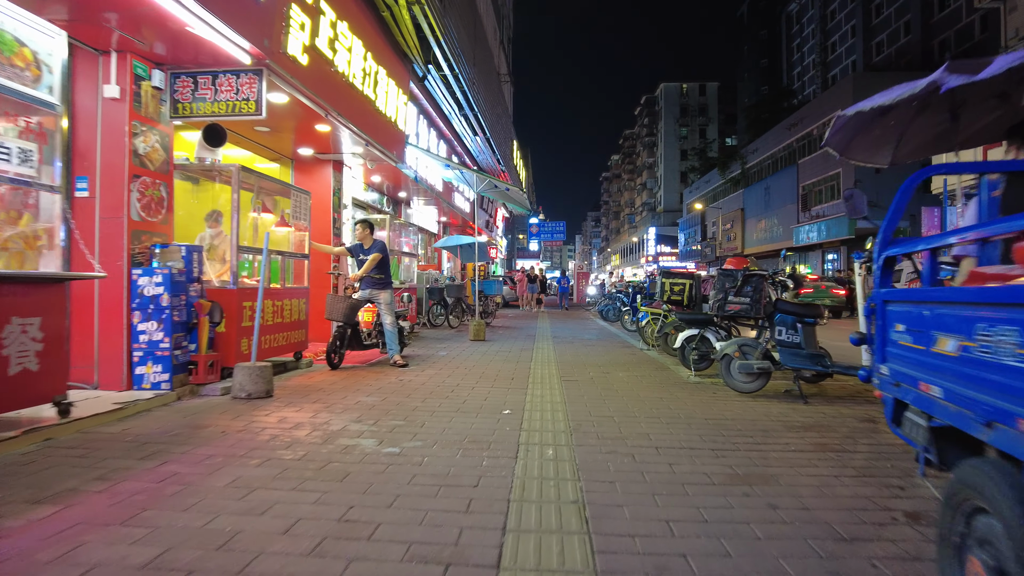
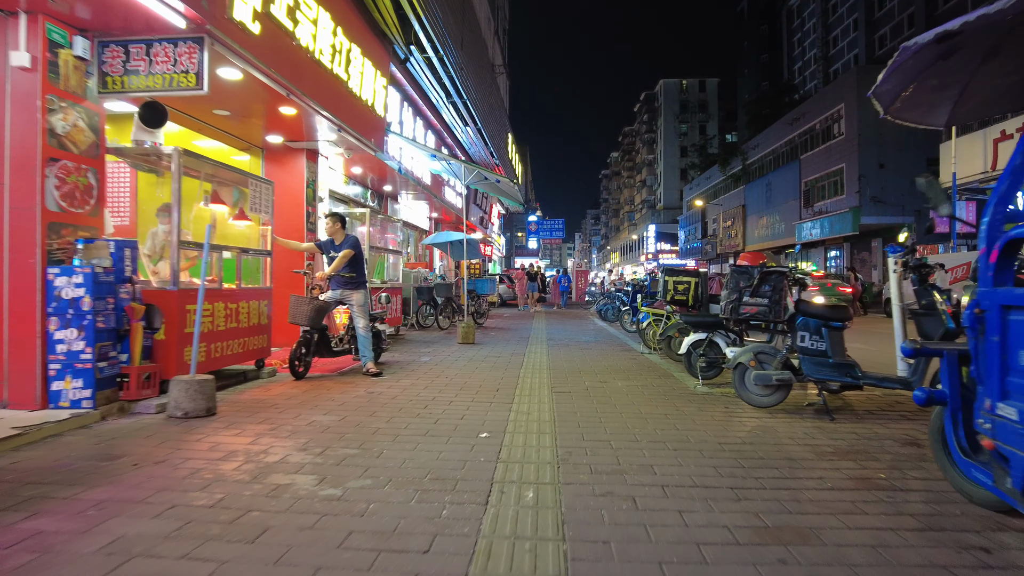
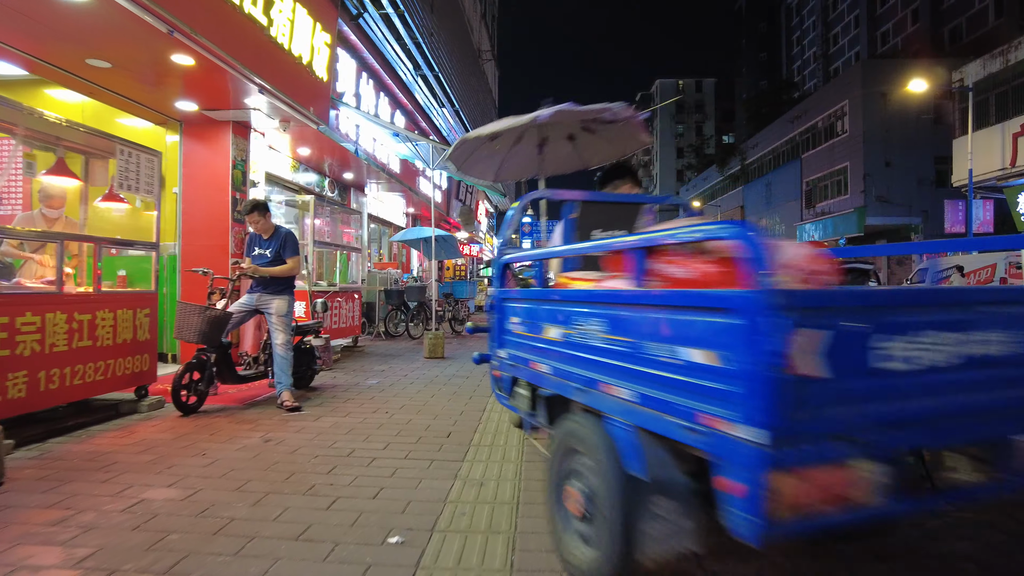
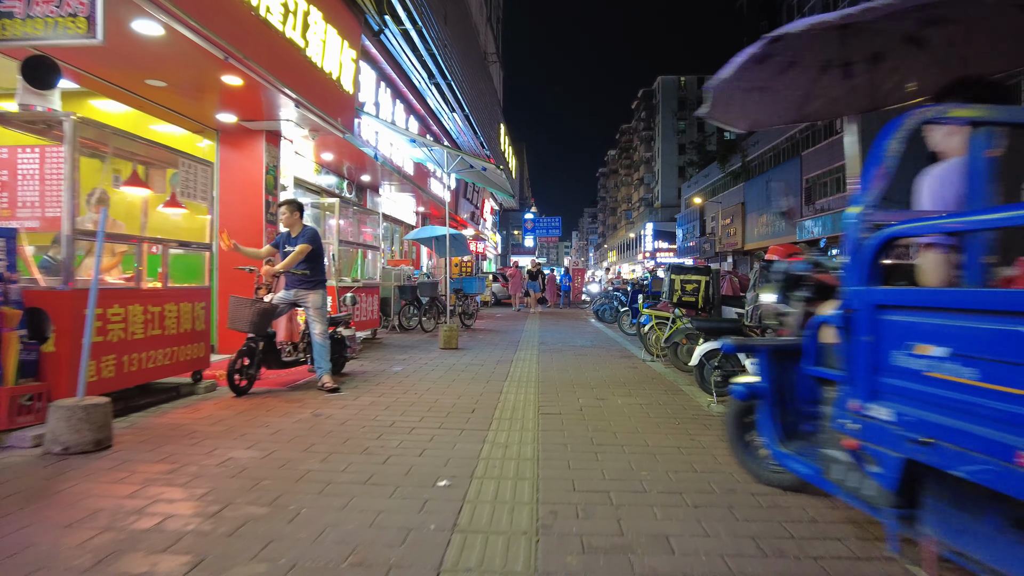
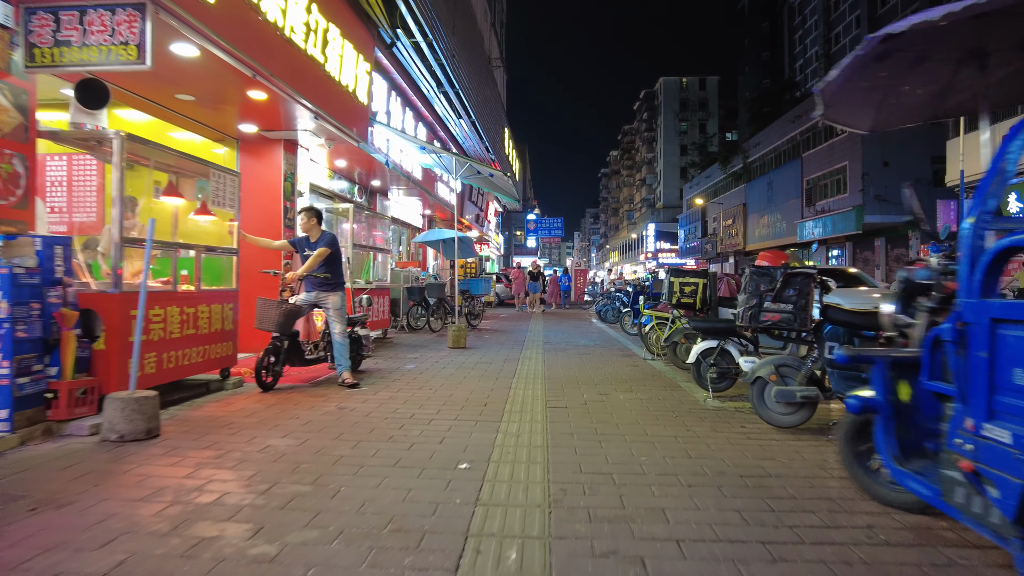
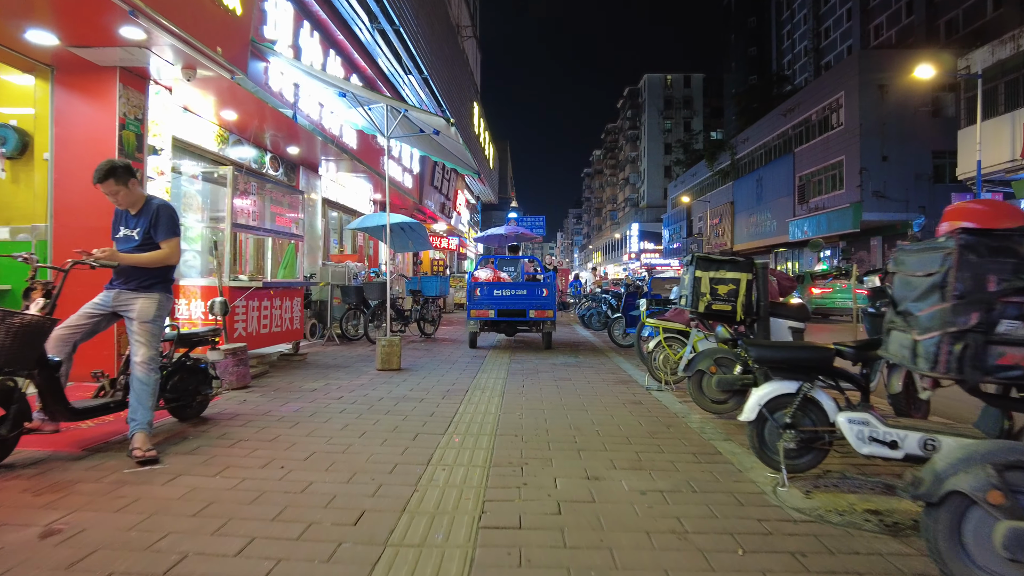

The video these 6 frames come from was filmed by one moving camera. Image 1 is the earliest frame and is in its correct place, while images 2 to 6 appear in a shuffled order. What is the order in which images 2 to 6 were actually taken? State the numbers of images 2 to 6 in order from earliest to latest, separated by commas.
2, 5, 4, 3, 6
